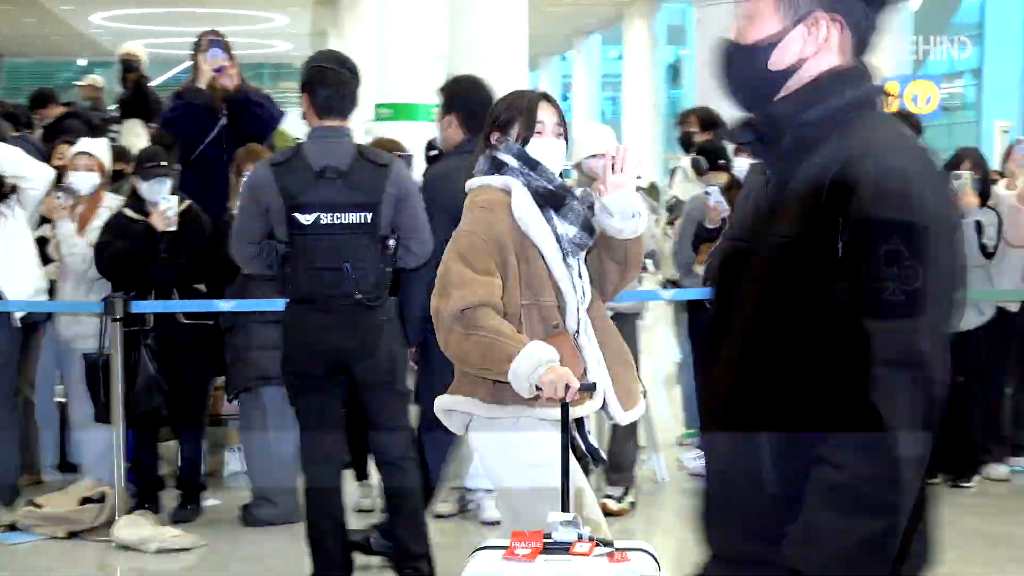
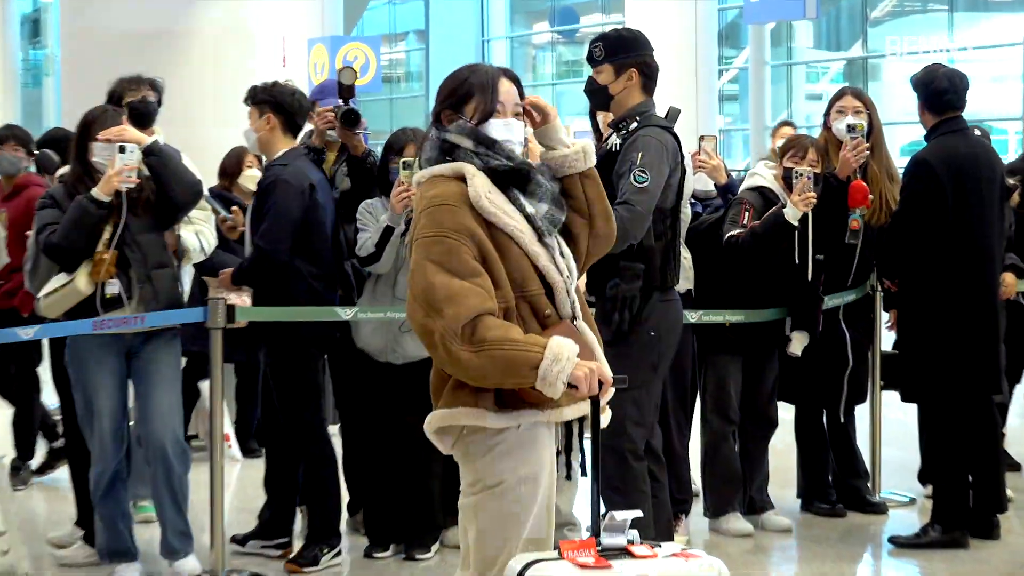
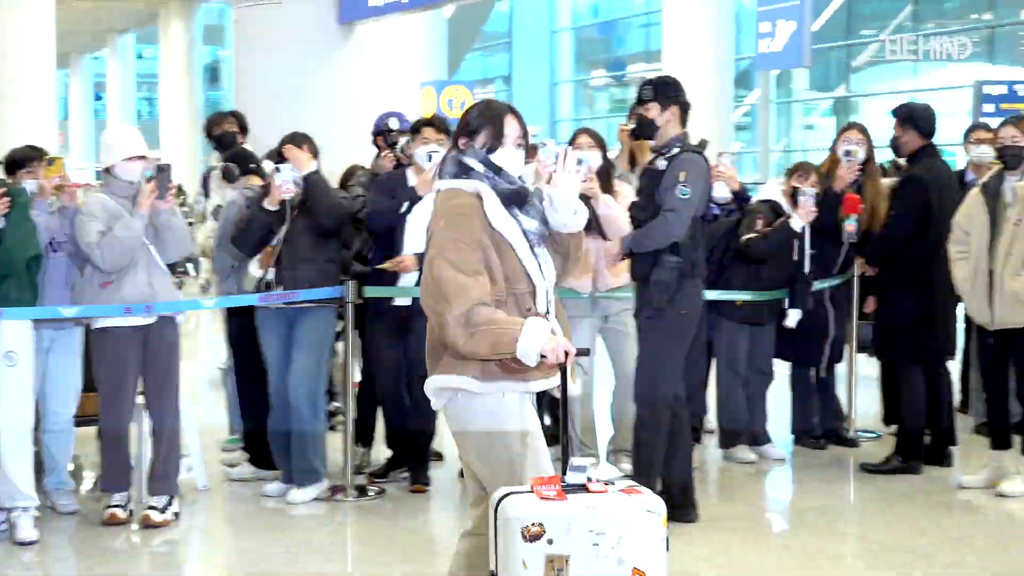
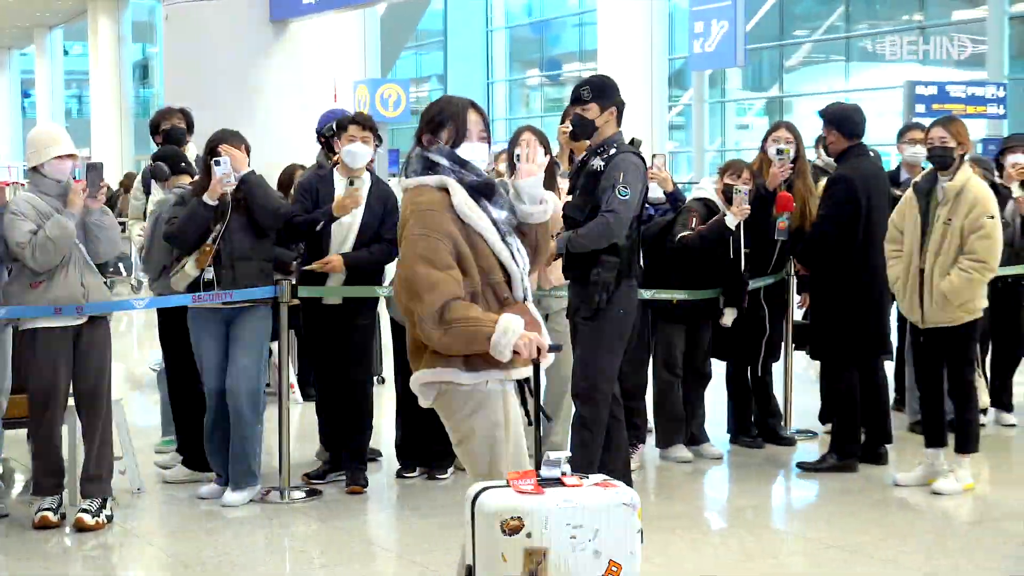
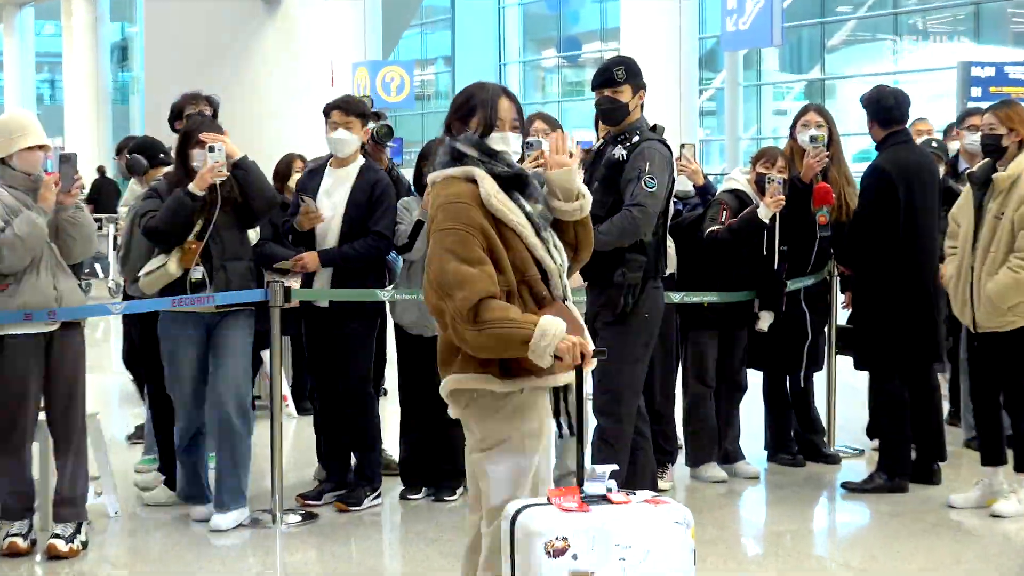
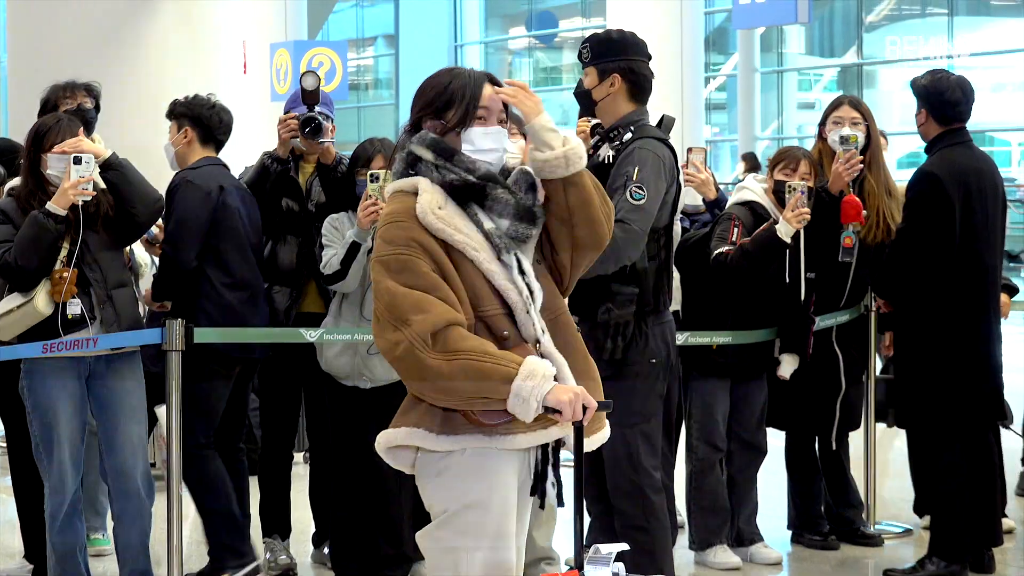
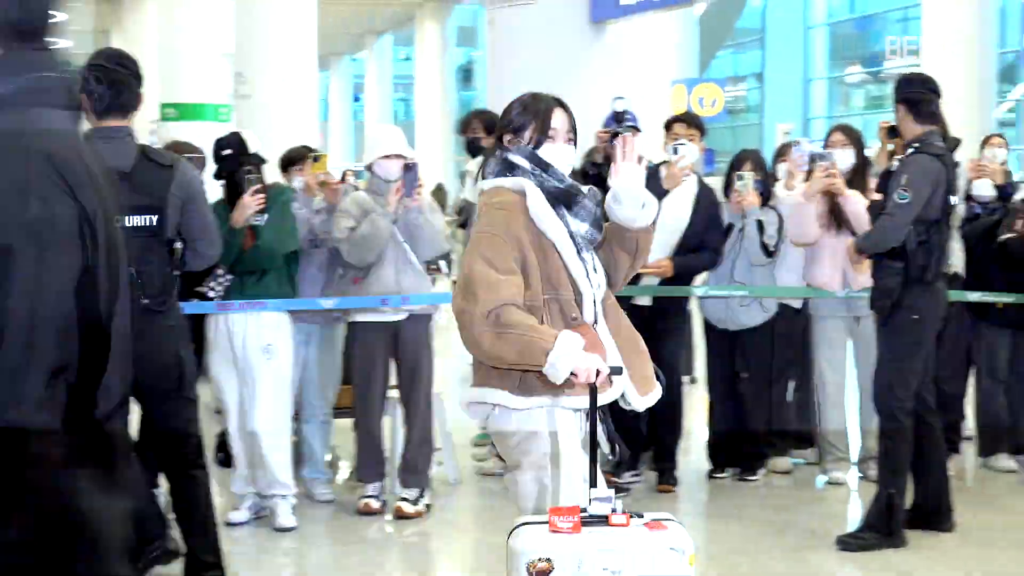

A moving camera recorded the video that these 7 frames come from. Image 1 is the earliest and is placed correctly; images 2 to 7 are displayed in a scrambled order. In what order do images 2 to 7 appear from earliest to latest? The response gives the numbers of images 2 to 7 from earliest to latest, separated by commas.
7, 3, 4, 5, 2, 6
